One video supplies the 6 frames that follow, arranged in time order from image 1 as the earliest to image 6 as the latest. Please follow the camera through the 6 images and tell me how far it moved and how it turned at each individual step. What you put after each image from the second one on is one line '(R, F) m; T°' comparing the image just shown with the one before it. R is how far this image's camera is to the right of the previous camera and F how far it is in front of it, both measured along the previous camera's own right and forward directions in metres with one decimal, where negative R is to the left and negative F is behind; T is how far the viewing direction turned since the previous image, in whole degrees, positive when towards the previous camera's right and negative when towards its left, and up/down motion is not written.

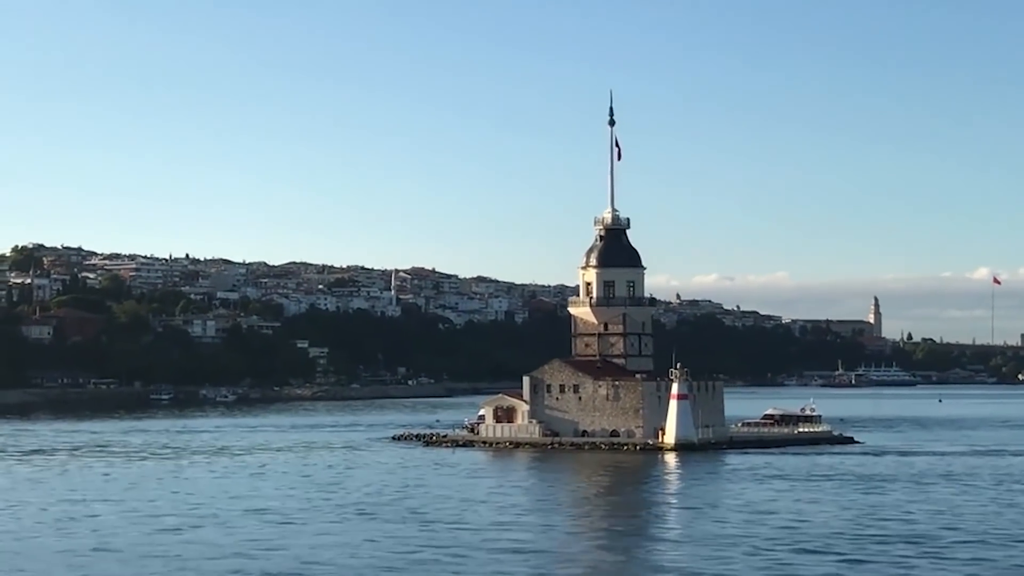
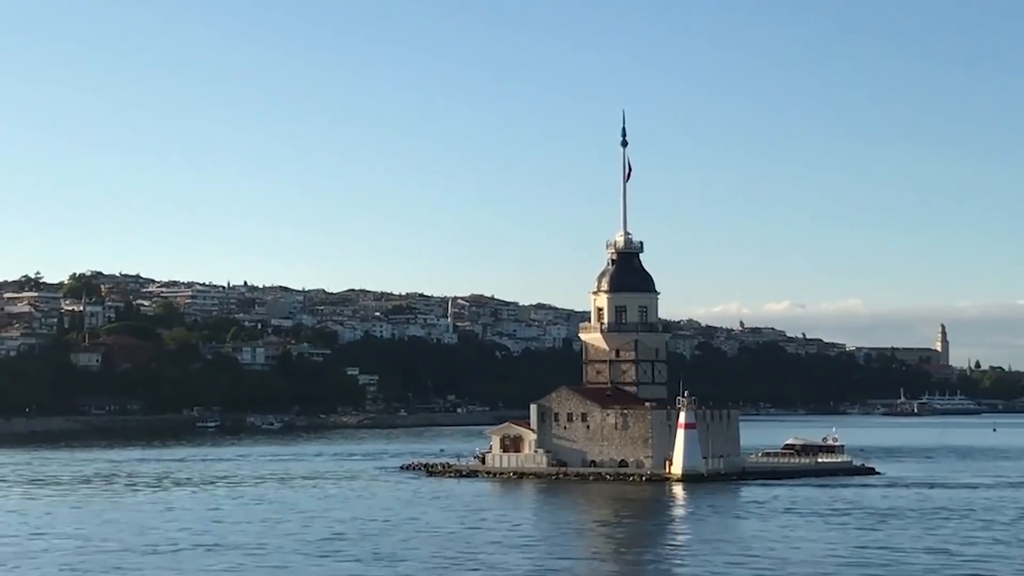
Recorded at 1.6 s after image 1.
(+2.1, +1.8) m; -2°
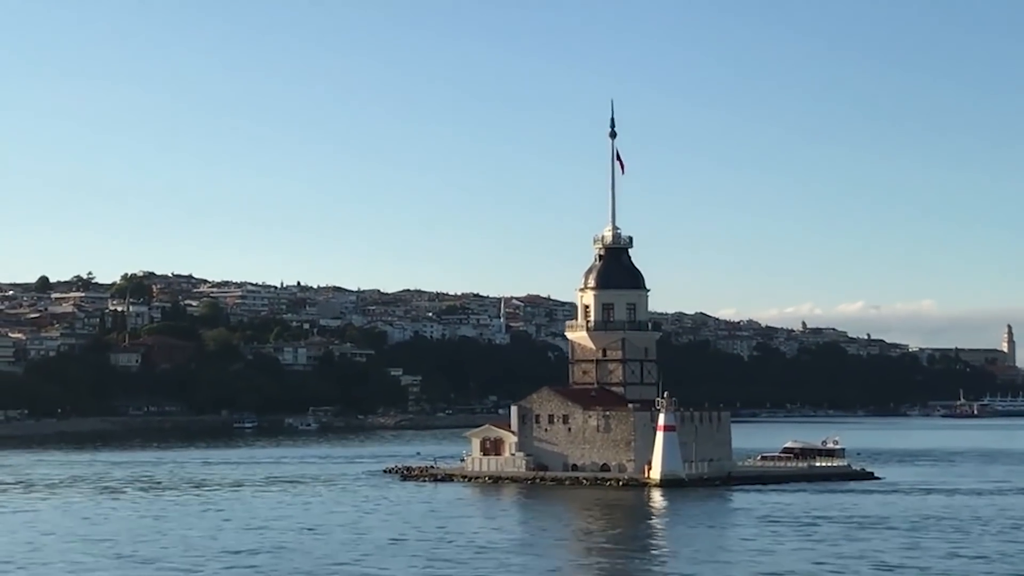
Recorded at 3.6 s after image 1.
(+2.9, +2.4) m; -2°
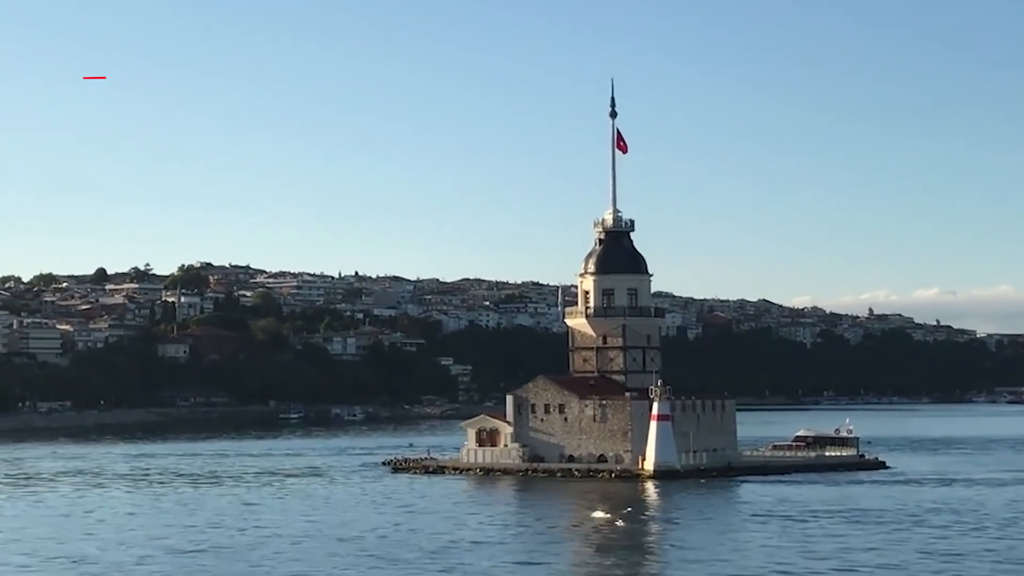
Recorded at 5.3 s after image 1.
(+2.4, +1.9) m; -2°
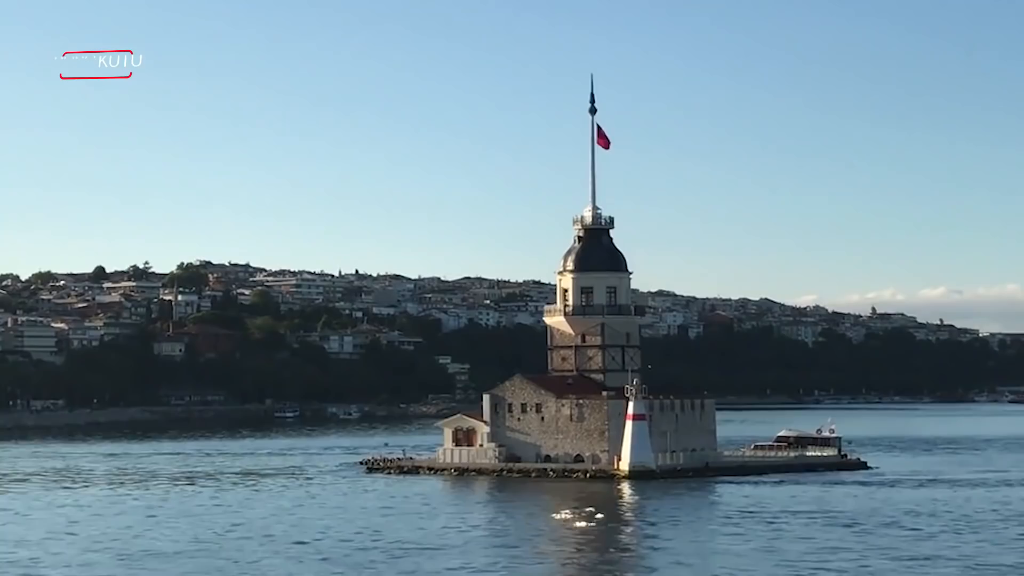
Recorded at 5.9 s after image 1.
(+0.9, +0.7) m; 0°
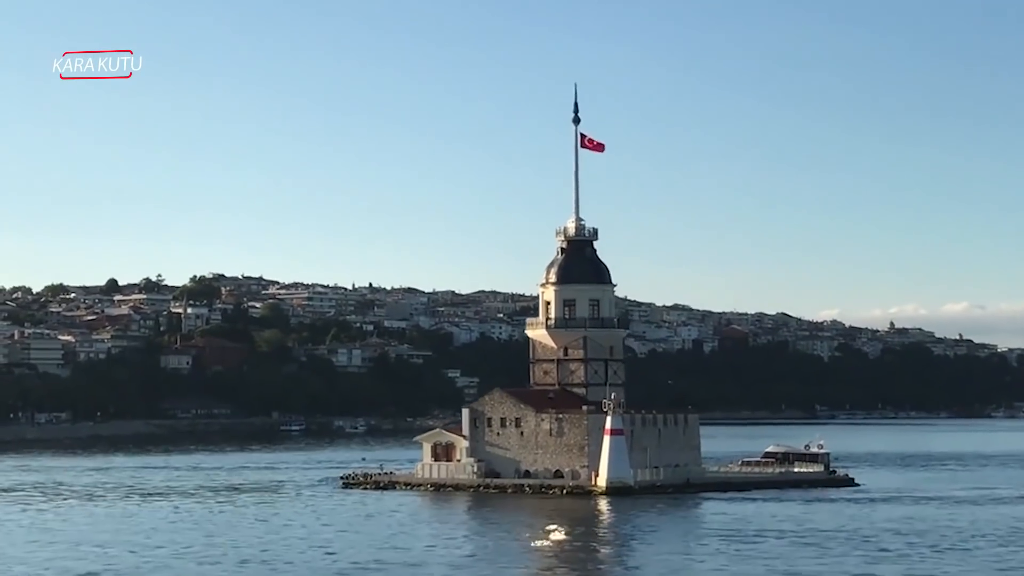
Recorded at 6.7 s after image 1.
(+1.2, +1.0) m; -1°
